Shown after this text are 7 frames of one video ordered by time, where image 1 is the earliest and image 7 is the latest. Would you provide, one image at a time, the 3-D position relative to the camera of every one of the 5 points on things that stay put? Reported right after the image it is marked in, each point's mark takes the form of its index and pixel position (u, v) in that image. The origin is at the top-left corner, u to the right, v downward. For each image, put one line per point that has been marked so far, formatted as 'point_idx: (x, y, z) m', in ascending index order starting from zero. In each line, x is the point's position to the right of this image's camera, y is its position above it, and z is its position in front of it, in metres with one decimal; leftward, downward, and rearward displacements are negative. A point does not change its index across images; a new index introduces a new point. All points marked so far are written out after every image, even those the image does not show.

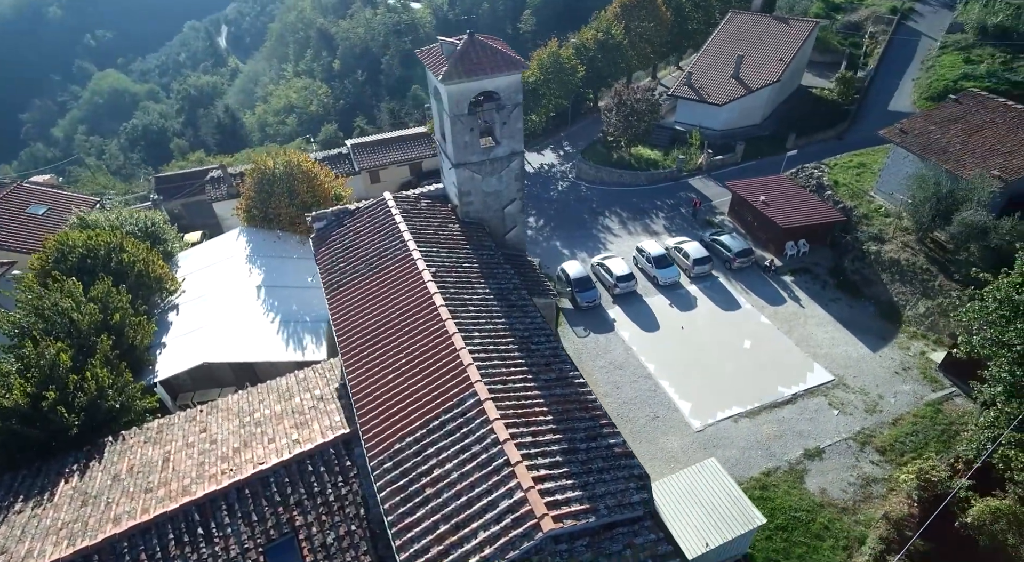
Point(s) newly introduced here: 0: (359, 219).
0: (-4.9, +2.1, +19.9) m
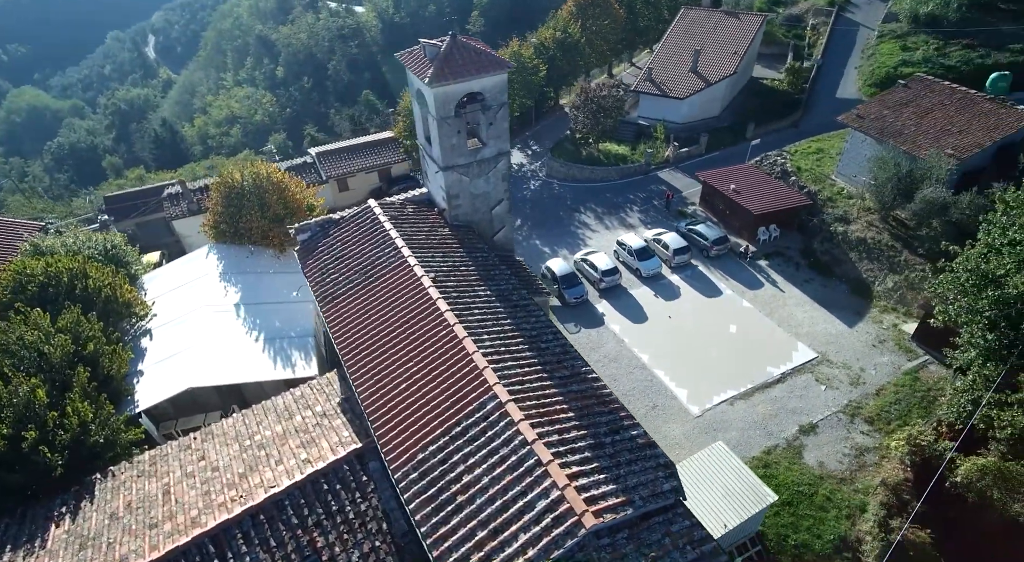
0: (-5.3, +1.7, +19.5) m
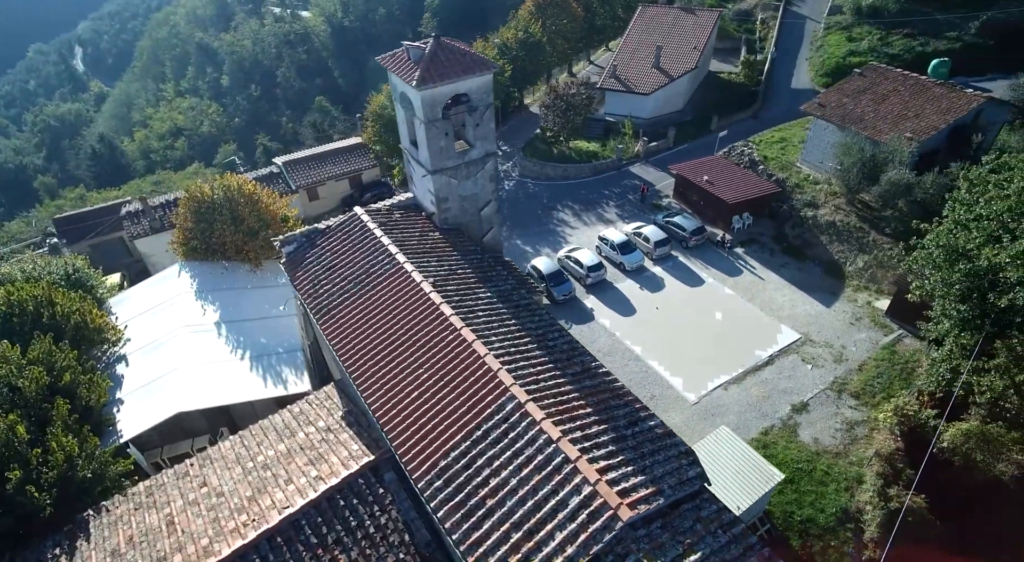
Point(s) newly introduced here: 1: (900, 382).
0: (-5.6, +1.4, +19.1) m
1: (+12.2, -3.2, +19.2) m
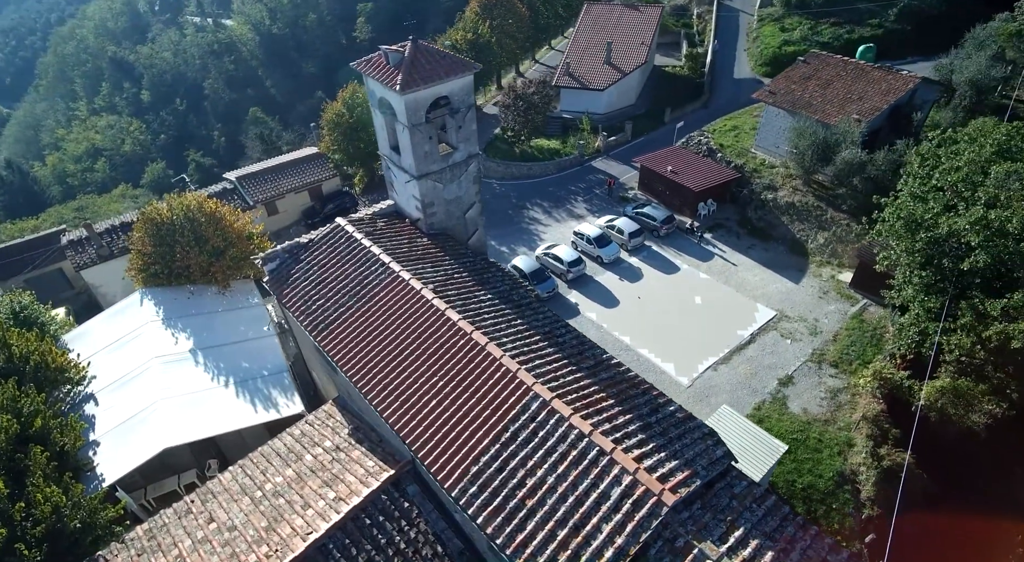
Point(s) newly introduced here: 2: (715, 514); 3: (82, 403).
0: (-5.9, +0.9, +18.5) m
1: (+12.1, -2.3, +20.4) m
2: (+3.9, -4.5, +11.8) m
3: (-13.7, -3.9, +19.4) m
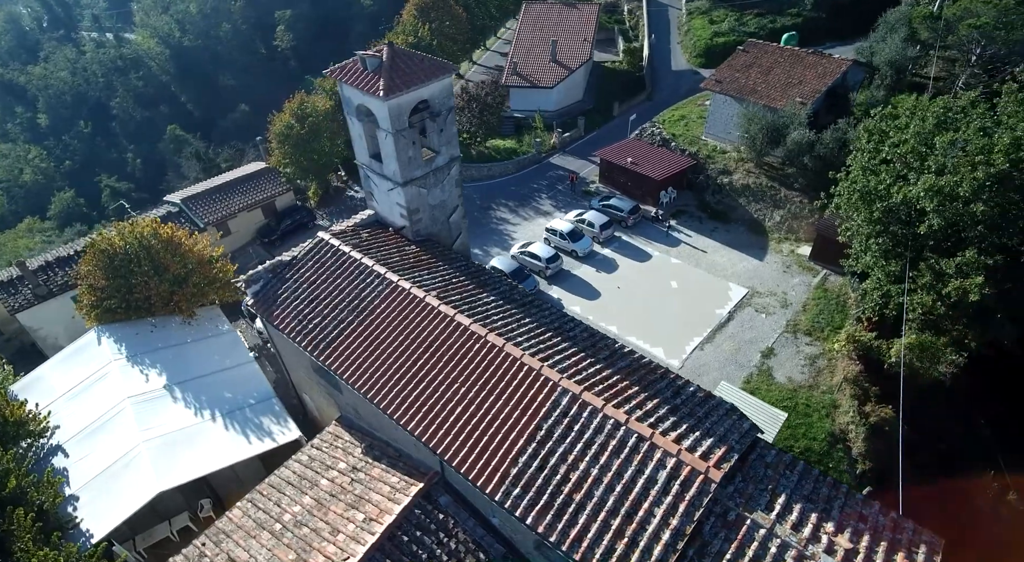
0: (-6.1, +0.4, +17.8) m
1: (+11.8, -1.2, +21.9) m
2: (+4.9, -4.1, +12.3) m
3: (-13.5, -5.1, +17.7) m
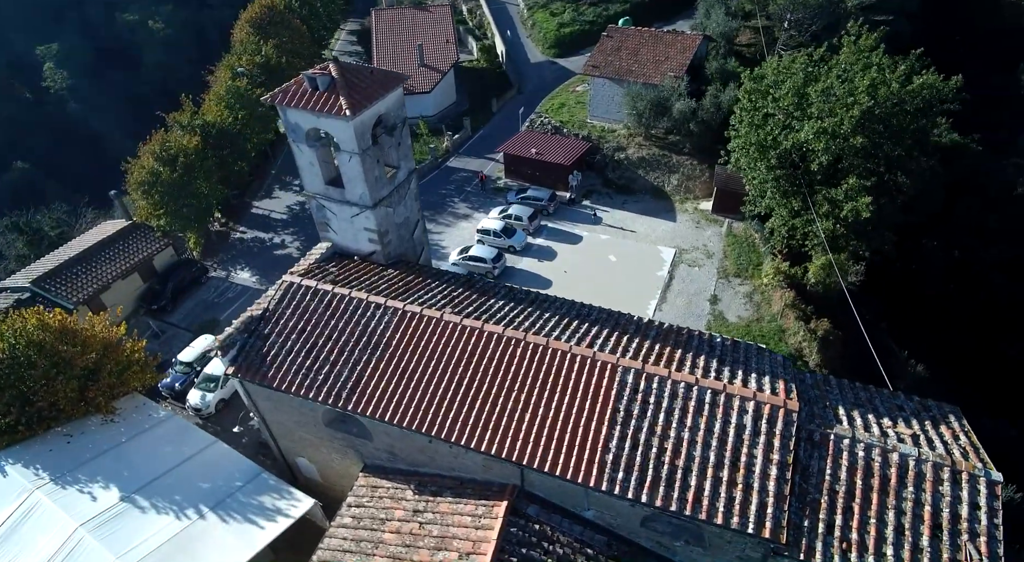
0: (-6.0, -0.9, +15.8) m
1: (+9.9, +1.1, +24.8) m
2: (+6.9, -2.8, +13.8) m
3: (-11.7, -7.8, +13.8) m
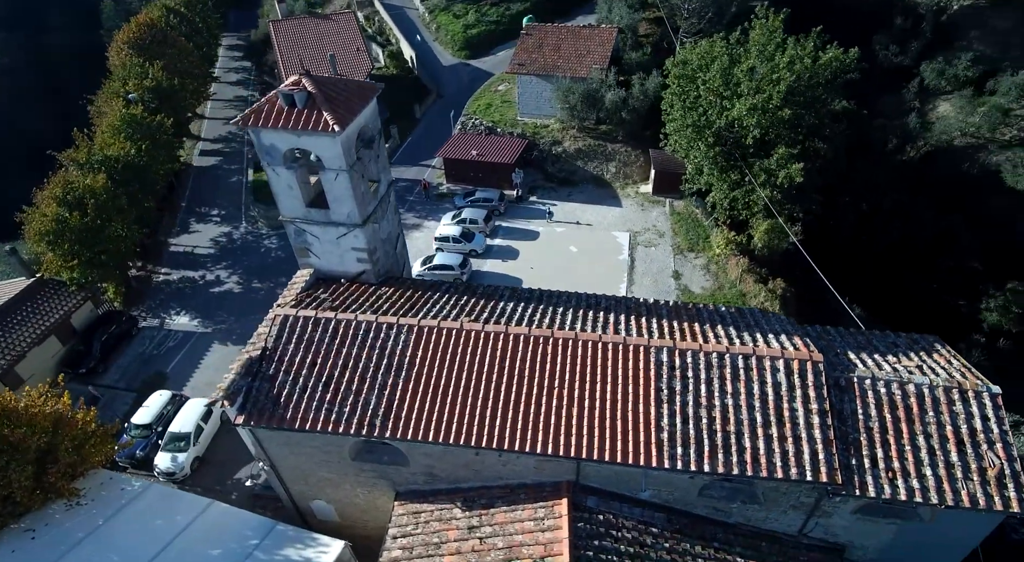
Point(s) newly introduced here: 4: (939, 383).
0: (-5.4, -1.7, +14.6) m
1: (+8.2, +2.3, +26.3) m
2: (+7.7, -1.8, +14.9) m
3: (-9.7, -9.3, +11.6) m
4: (+9.6, -2.3, +13.8) m
